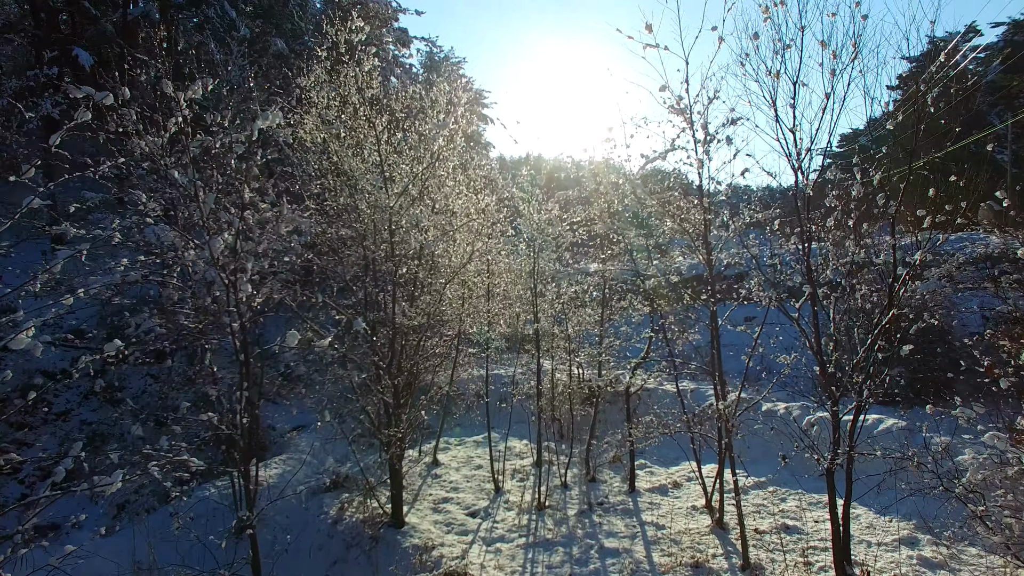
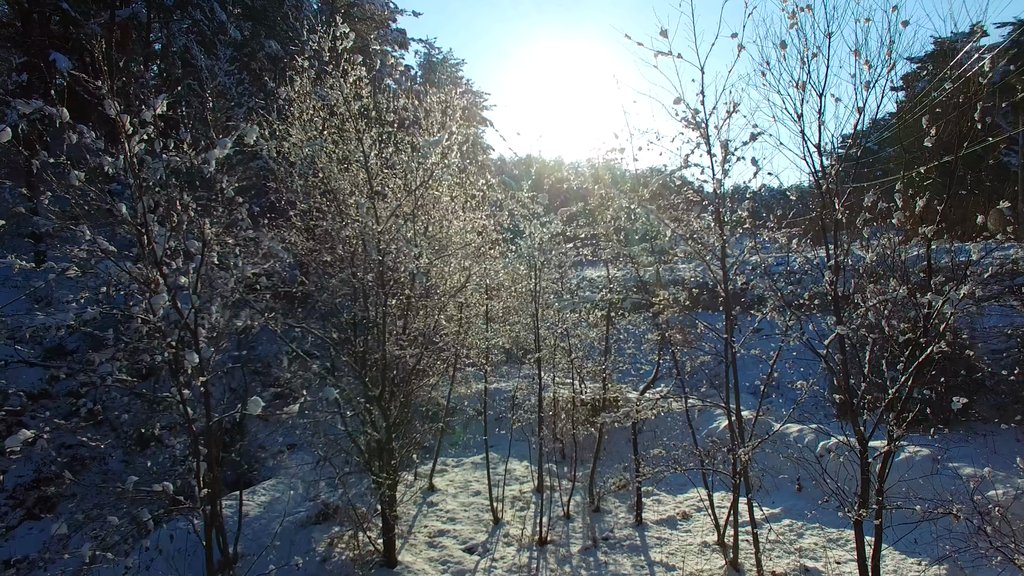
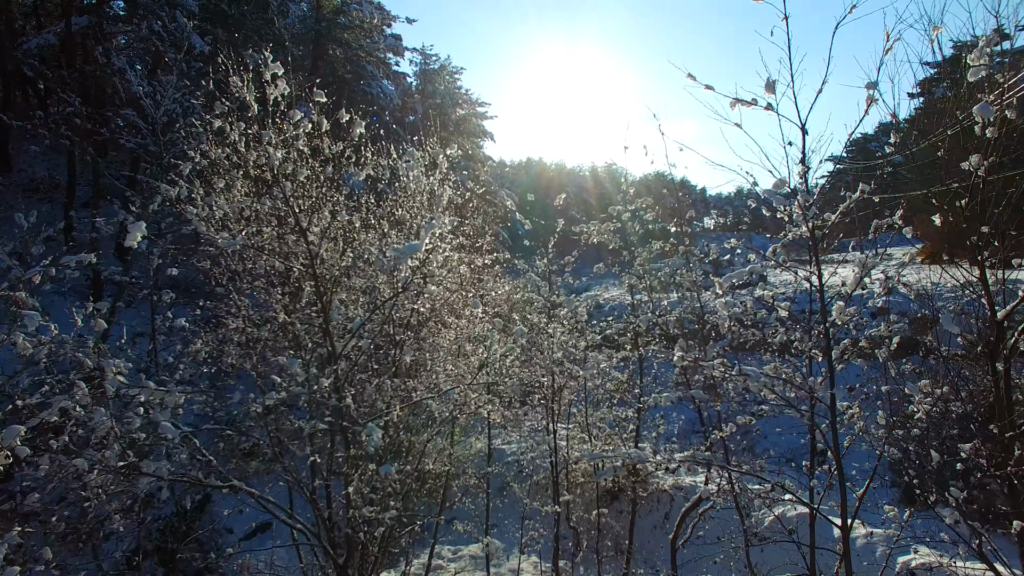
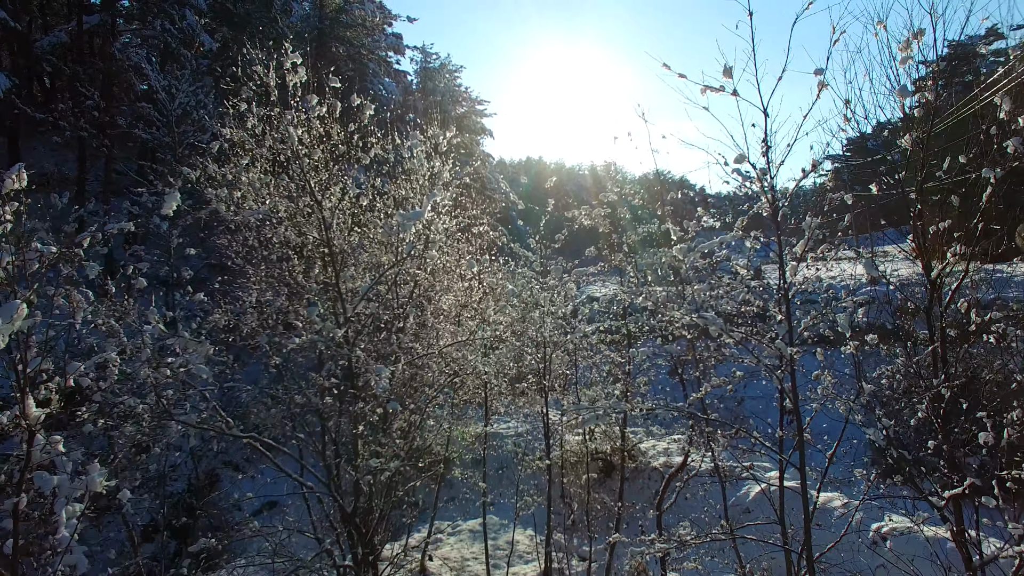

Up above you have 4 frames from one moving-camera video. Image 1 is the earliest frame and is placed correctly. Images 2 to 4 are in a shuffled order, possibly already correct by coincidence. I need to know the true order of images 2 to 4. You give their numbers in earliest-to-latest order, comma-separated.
2, 4, 3
